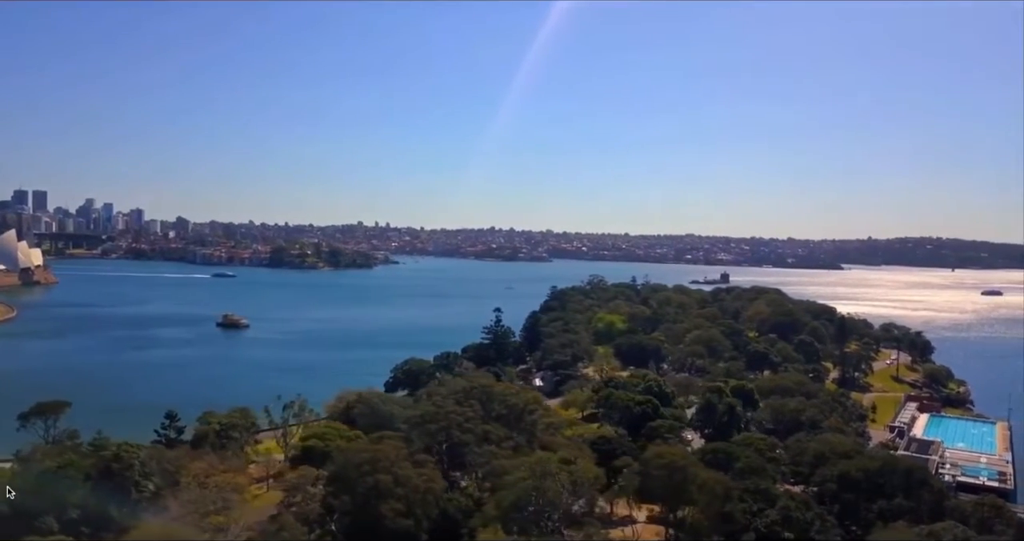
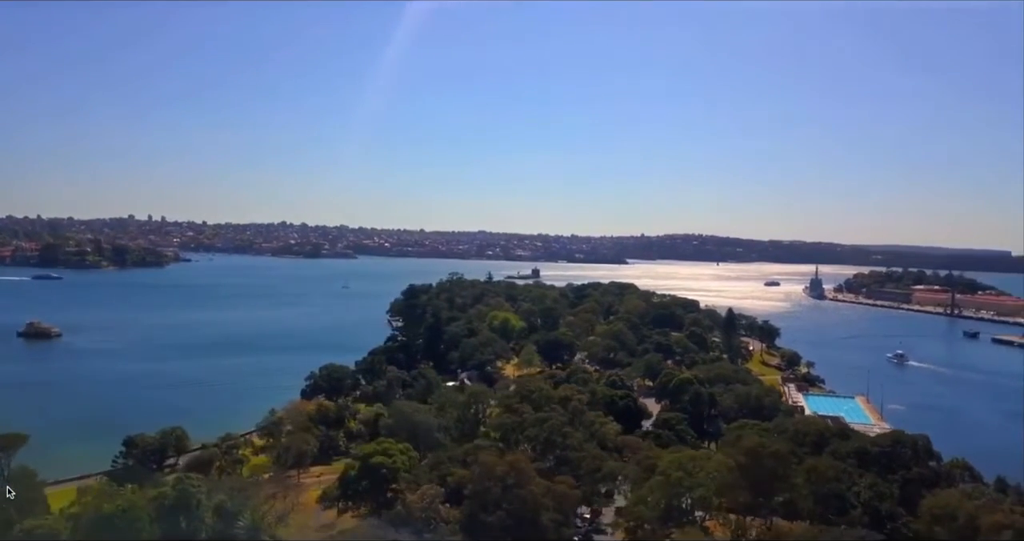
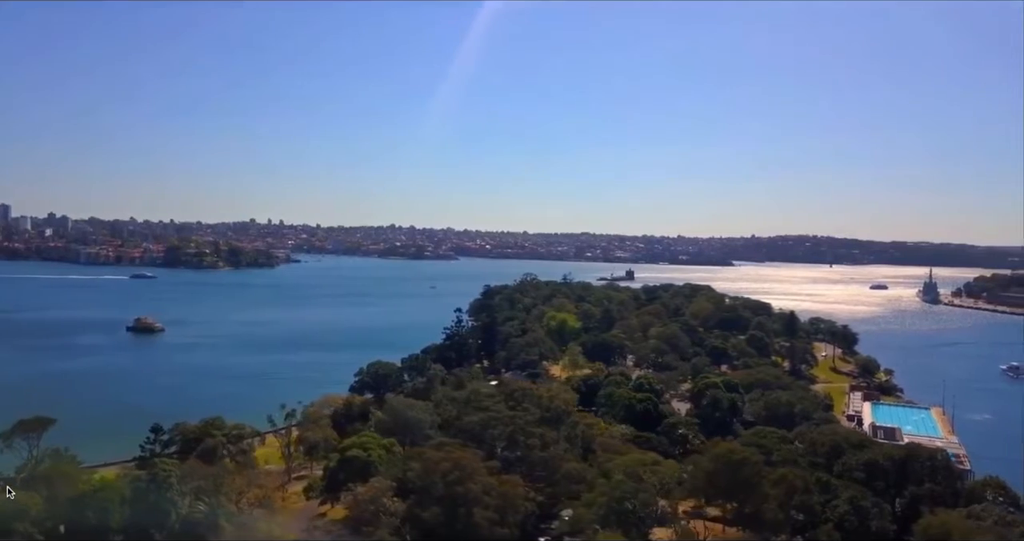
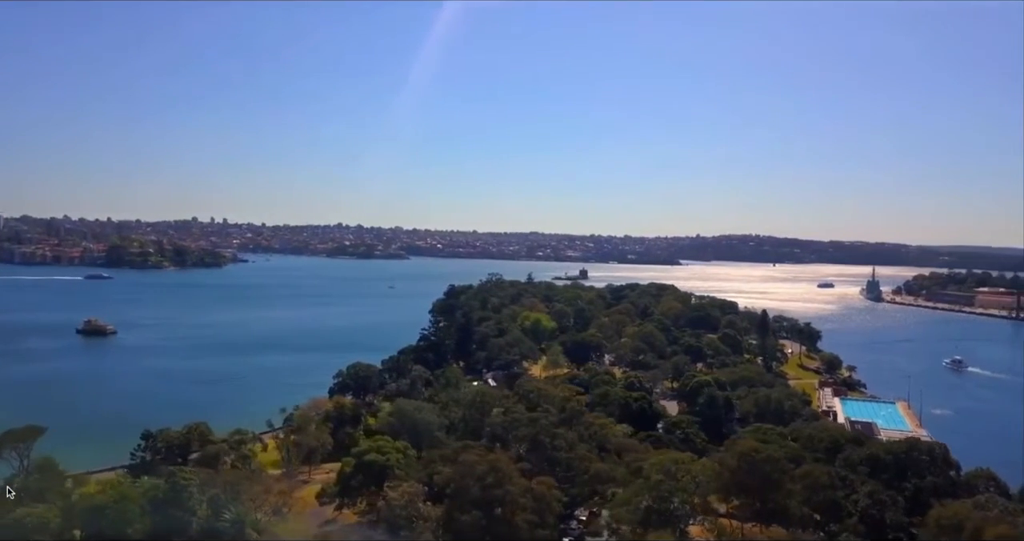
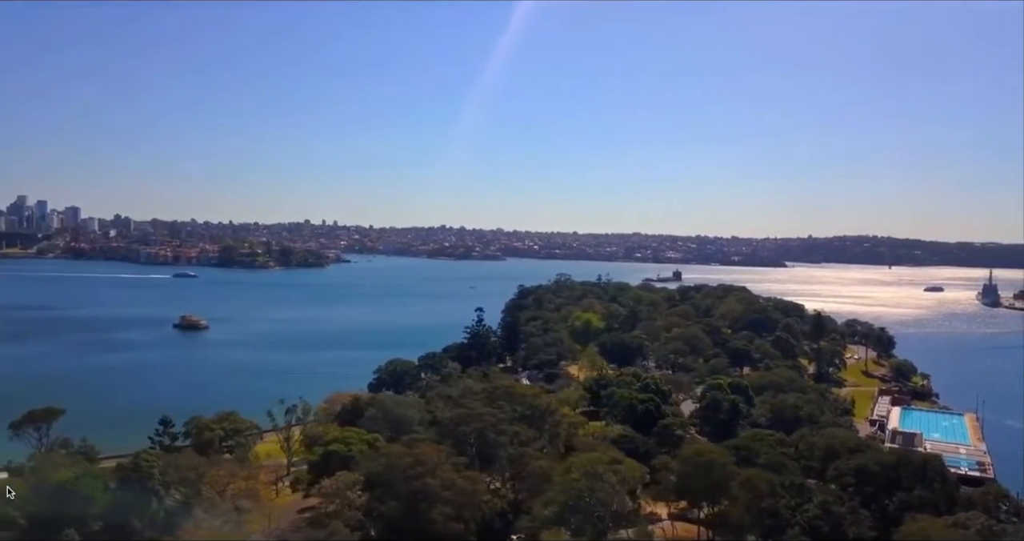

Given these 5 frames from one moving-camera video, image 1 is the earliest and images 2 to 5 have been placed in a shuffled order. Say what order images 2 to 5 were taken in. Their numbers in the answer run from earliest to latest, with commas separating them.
5, 3, 4, 2
